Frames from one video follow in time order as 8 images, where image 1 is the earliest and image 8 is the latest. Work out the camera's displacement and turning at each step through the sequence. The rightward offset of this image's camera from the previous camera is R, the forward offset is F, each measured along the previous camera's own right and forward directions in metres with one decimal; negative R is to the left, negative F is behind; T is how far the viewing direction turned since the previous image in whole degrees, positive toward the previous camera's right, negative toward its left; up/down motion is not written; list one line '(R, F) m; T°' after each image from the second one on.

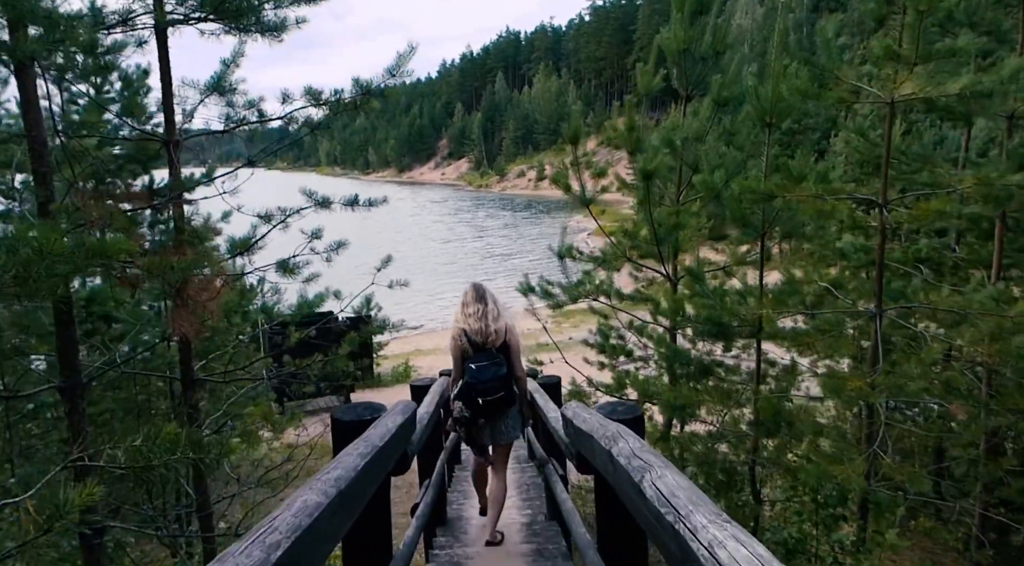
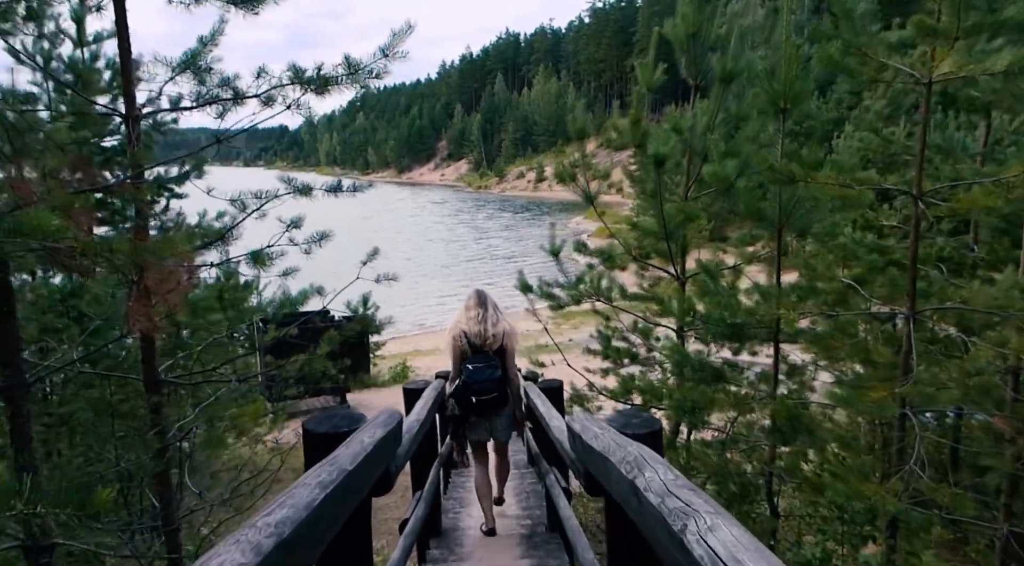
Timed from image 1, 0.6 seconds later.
(0.0, +0.3) m; 0°
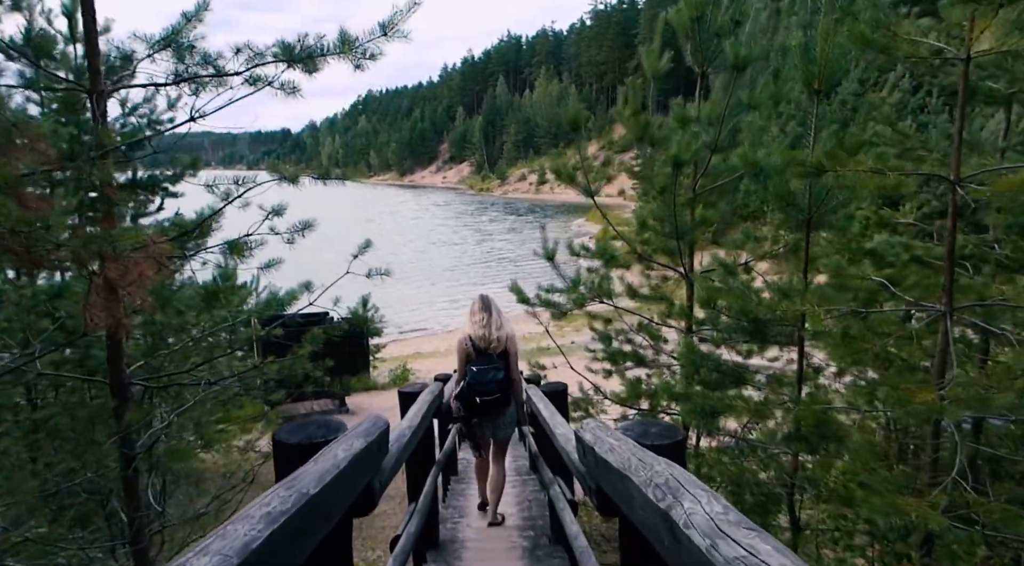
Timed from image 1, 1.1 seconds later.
(0.0, +0.2) m; 0°
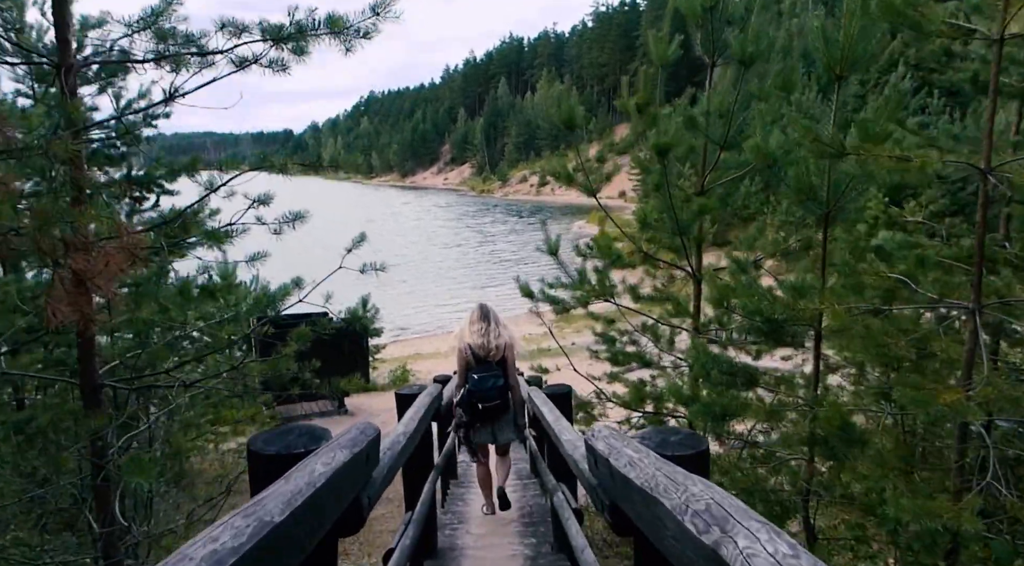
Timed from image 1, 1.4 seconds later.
(0.0, +0.2) m; 0°
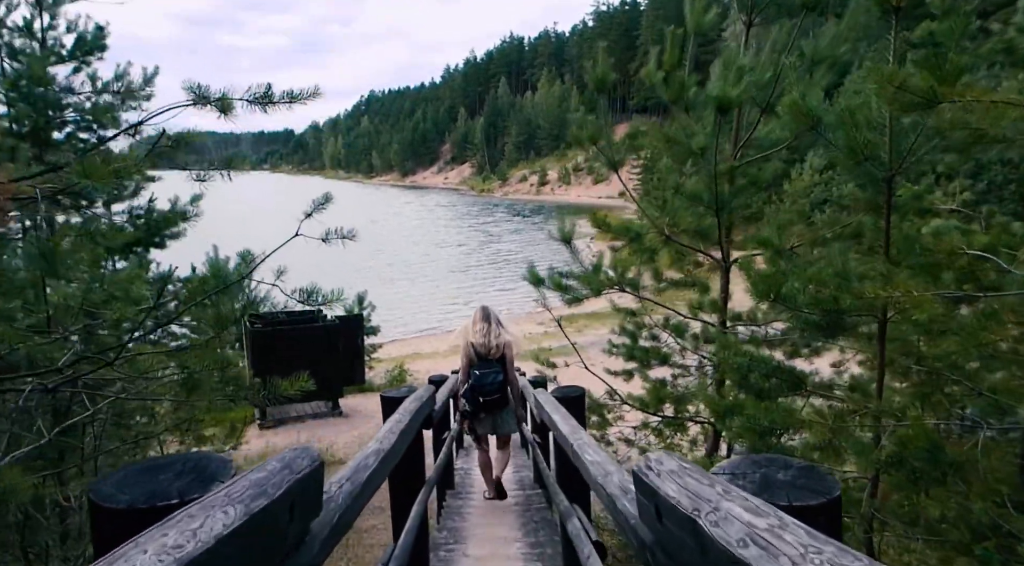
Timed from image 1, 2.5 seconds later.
(0.0, +0.6) m; 0°
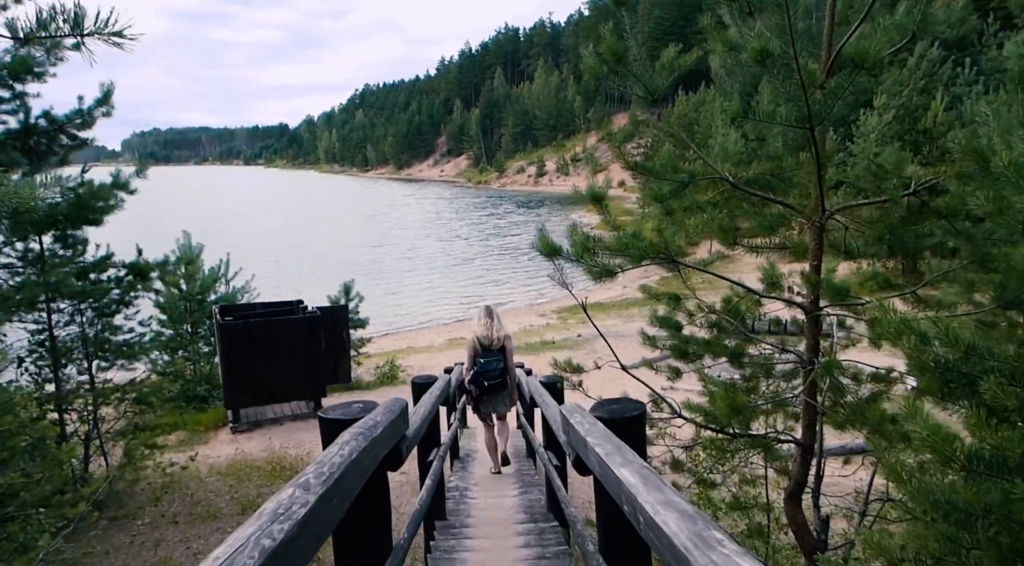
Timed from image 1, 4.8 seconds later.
(-0.1, +1.4) m; 0°
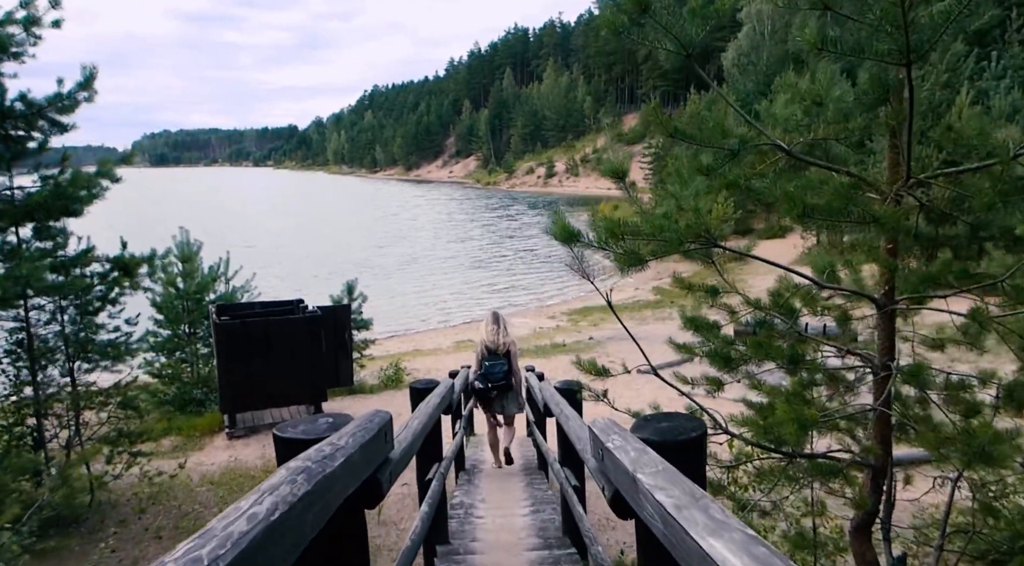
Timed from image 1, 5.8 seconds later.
(0.0, +0.6) m; -1°
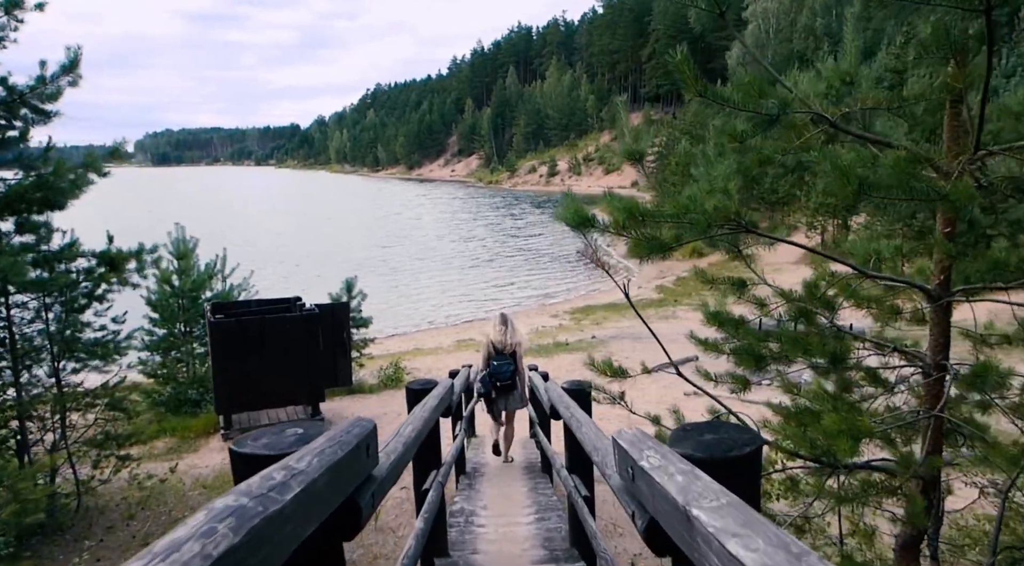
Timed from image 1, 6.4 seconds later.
(0.0, +0.3) m; 0°
